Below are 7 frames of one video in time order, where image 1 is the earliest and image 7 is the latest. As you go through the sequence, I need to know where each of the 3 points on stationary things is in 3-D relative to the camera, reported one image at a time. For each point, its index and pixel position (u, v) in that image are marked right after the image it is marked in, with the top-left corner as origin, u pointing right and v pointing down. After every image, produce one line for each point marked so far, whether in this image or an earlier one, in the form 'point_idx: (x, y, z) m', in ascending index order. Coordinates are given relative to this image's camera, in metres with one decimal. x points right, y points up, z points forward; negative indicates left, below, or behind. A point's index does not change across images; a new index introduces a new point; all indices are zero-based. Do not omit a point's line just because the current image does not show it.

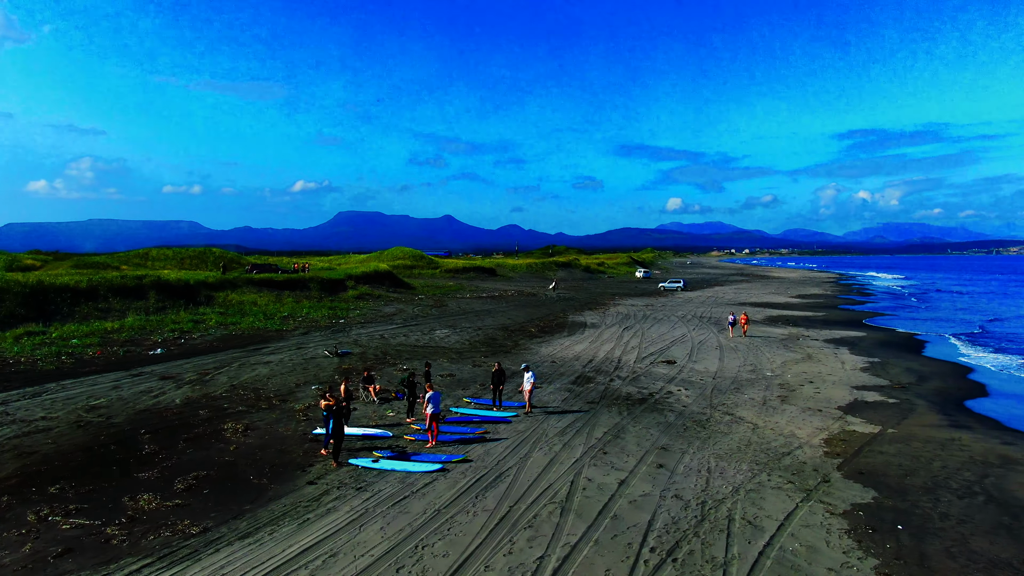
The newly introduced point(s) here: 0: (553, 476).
0: (+0.8, -3.6, +14.9) m
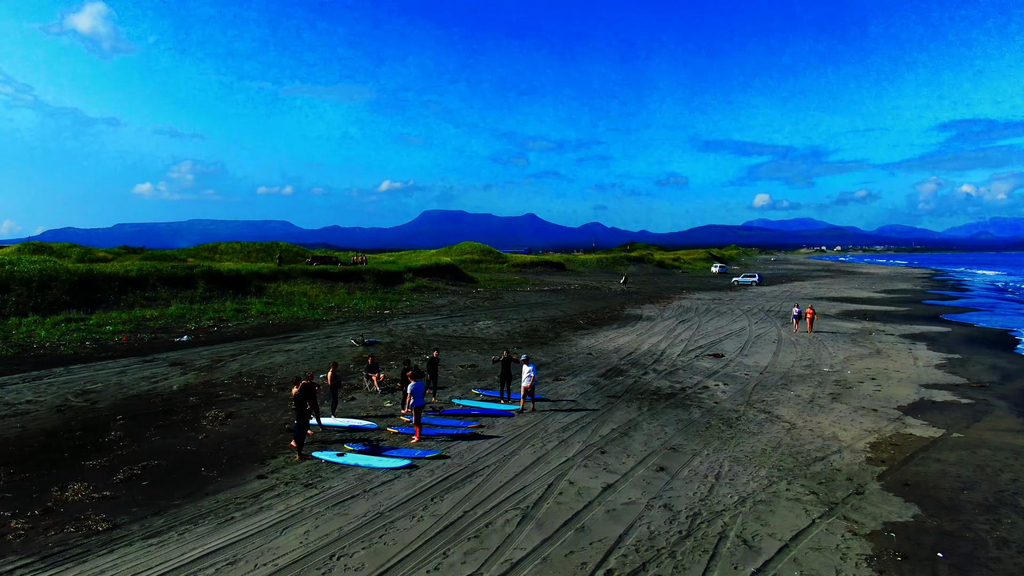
0: (+0.3, -3.2, +12.9) m
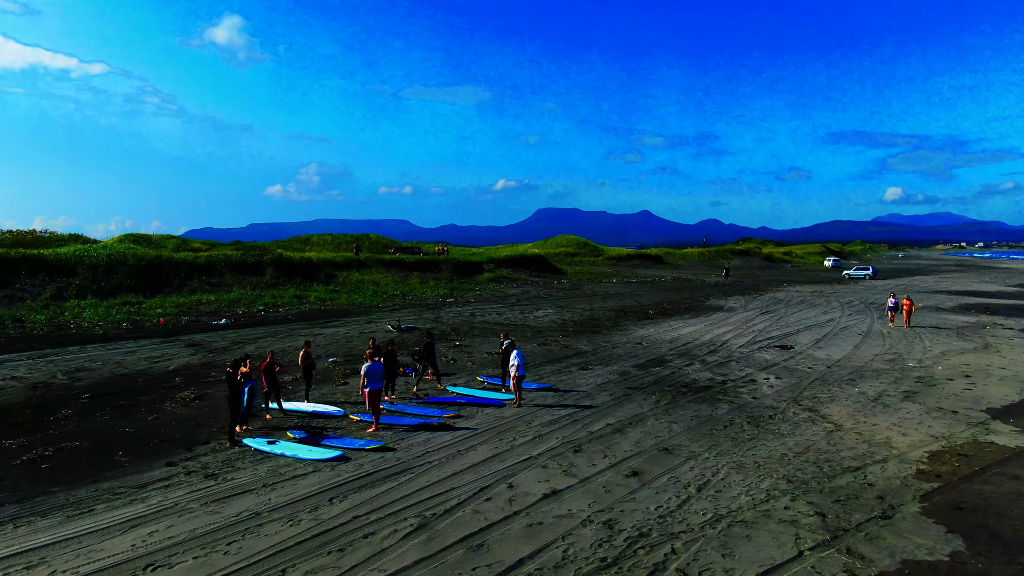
0: (-0.6, -2.6, +10.6) m
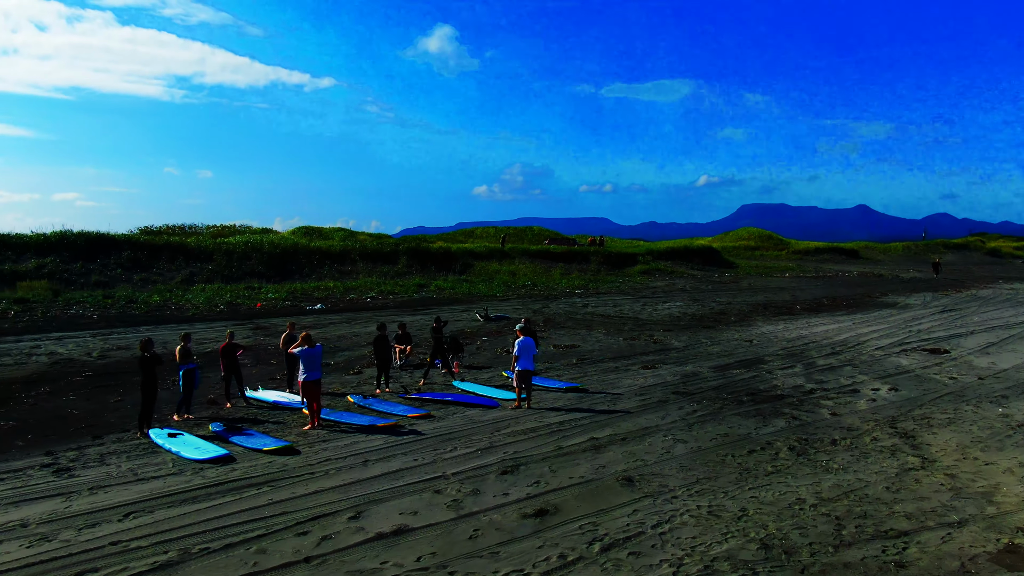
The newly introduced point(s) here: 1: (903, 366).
0: (-1.9, -2.2, +8.0) m
1: (+8.5, -1.7, +16.9) m
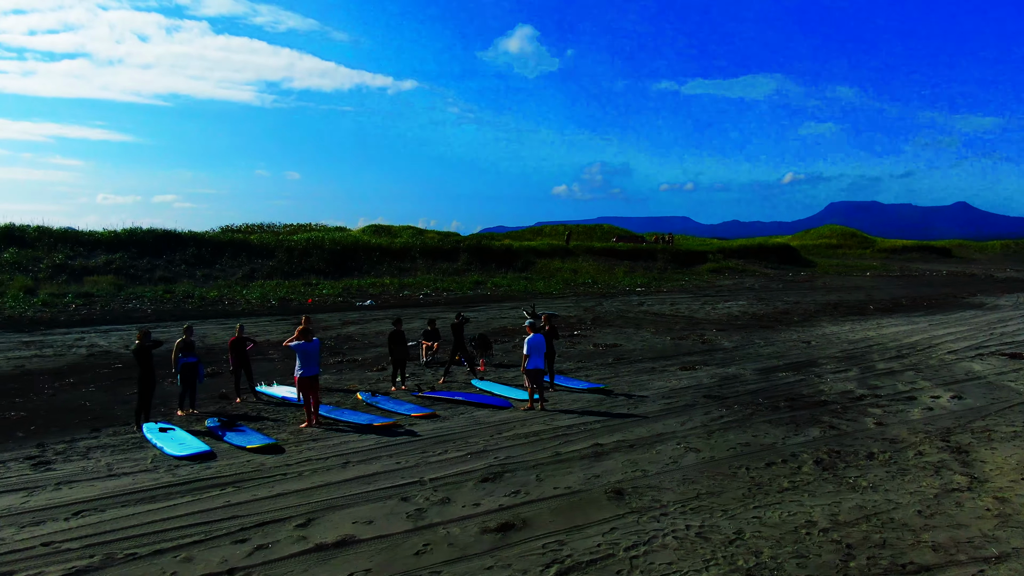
0: (-2.2, -2.1, +7.4) m
1: (+9.1, -1.7, +15.2) m
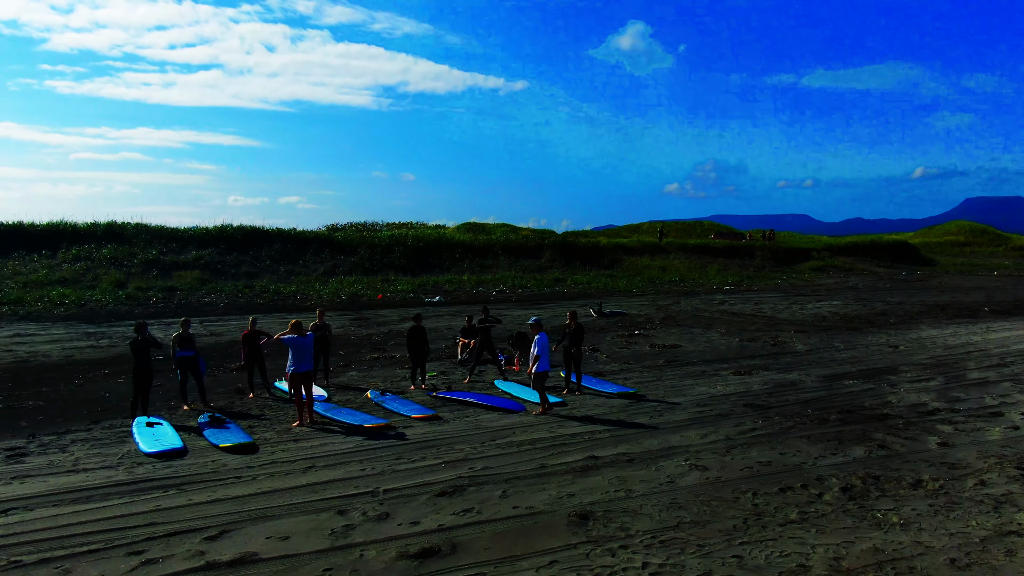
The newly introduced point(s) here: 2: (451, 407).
0: (-2.6, -2.0, +6.8) m
1: (+9.7, -1.6, +12.9) m
2: (-0.8, -1.7, +11.3) m
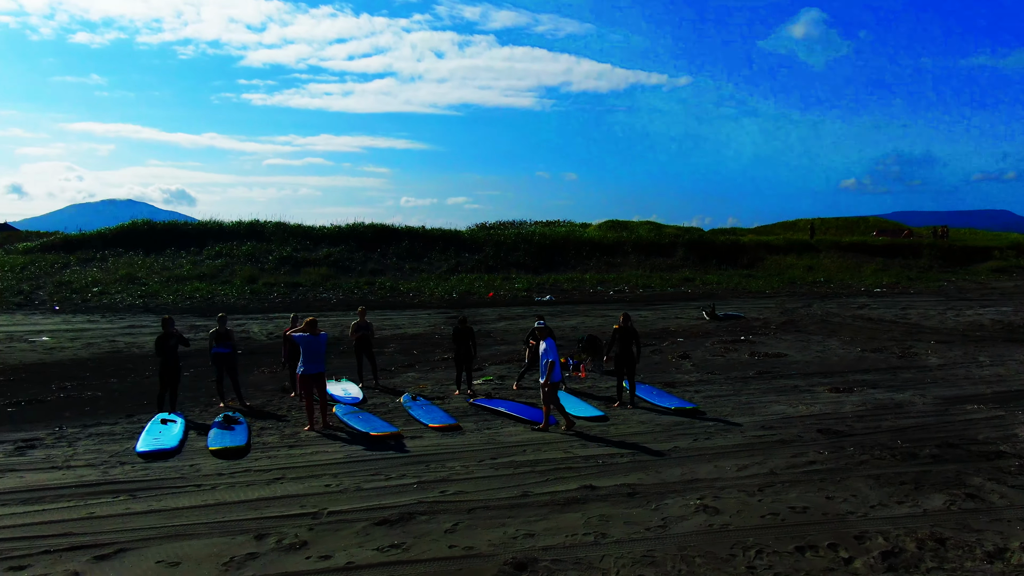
0: (-3.0, -1.9, +6.3) m
1: (+10.3, -1.7, +9.8) m
2: (-0.3, -1.7, +10.4) m
